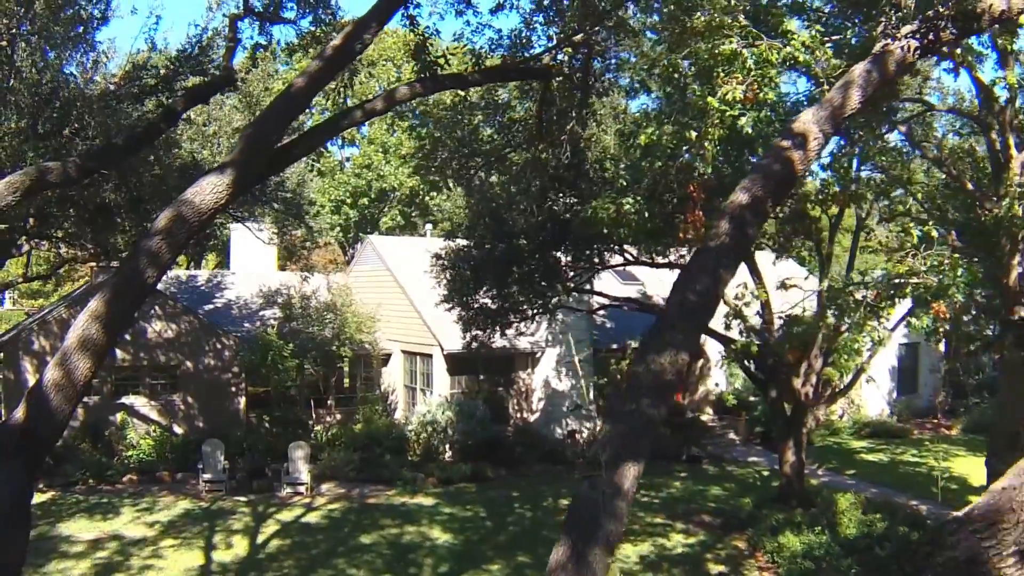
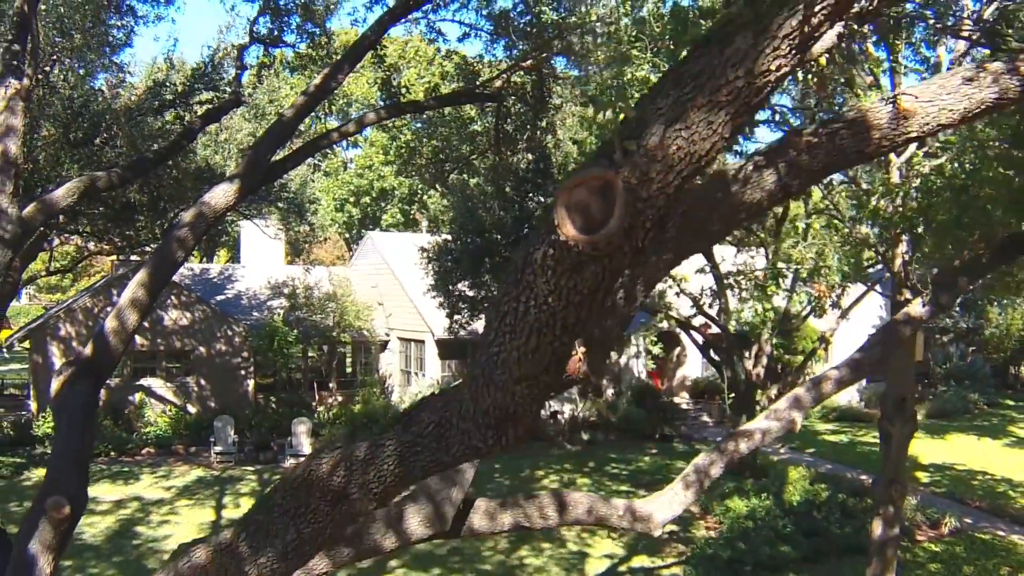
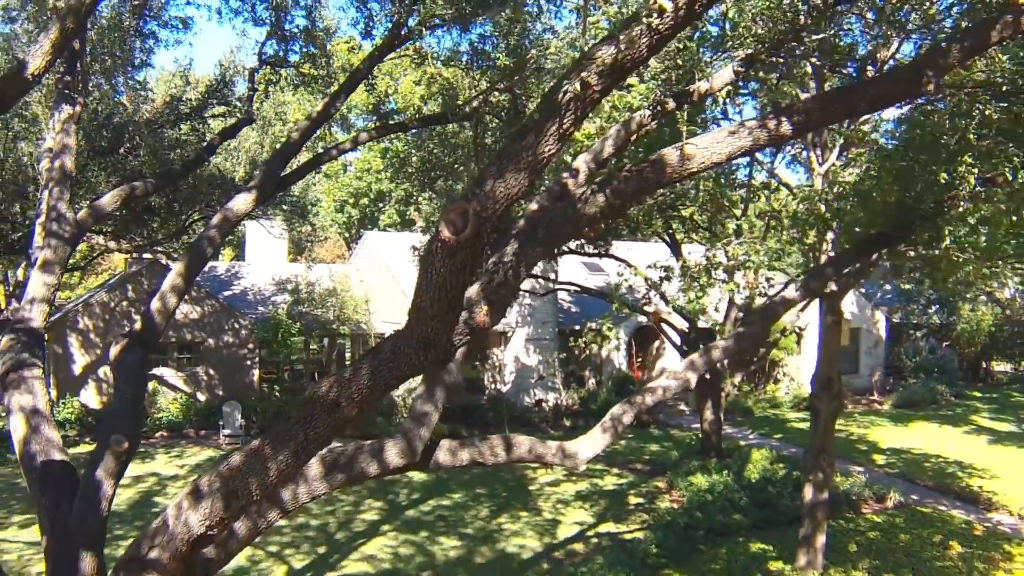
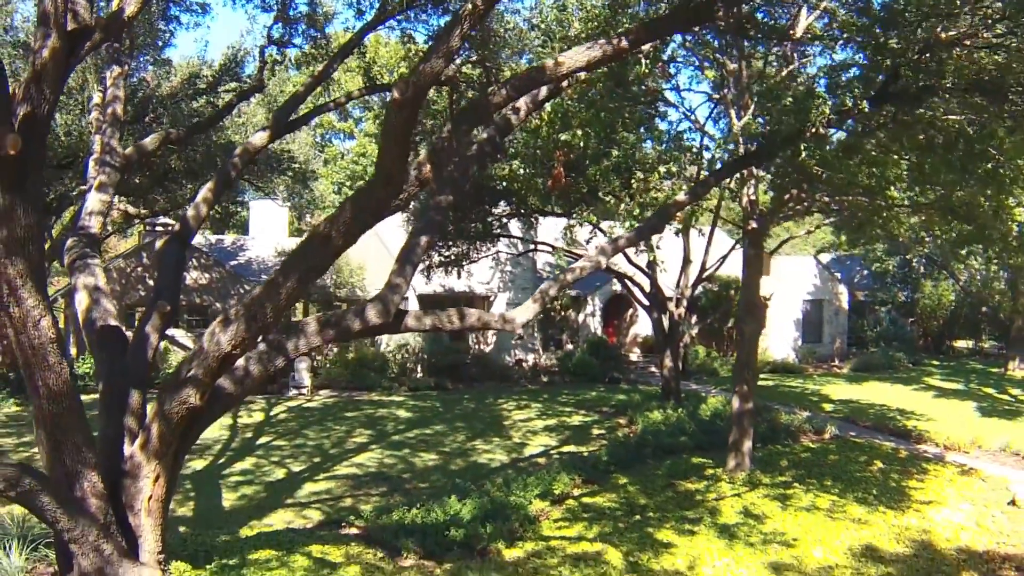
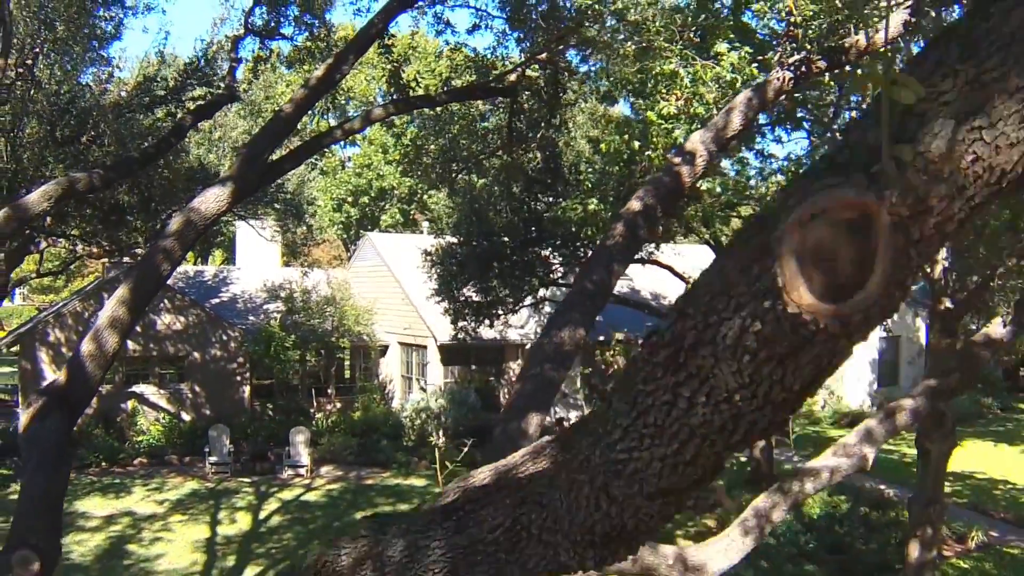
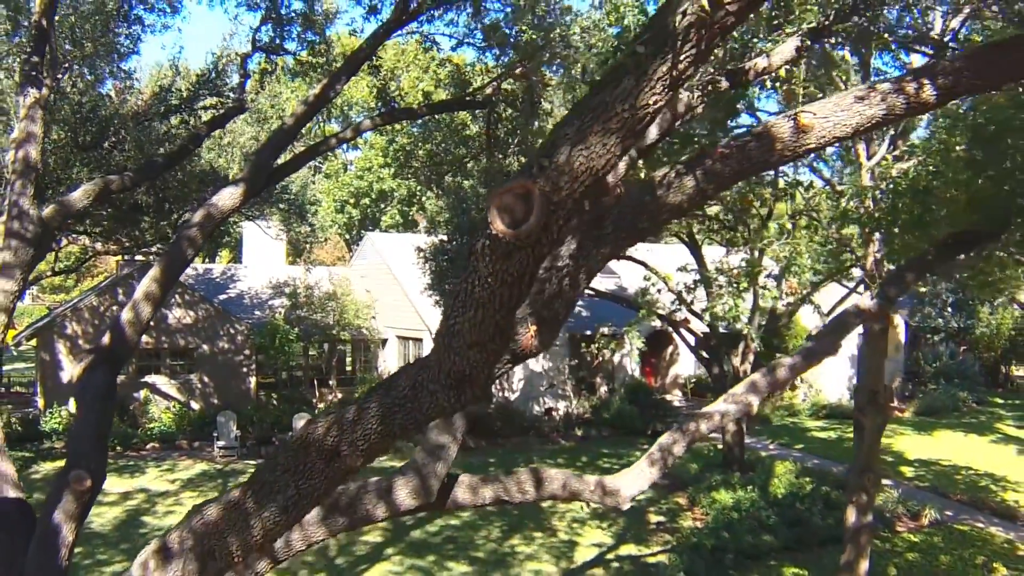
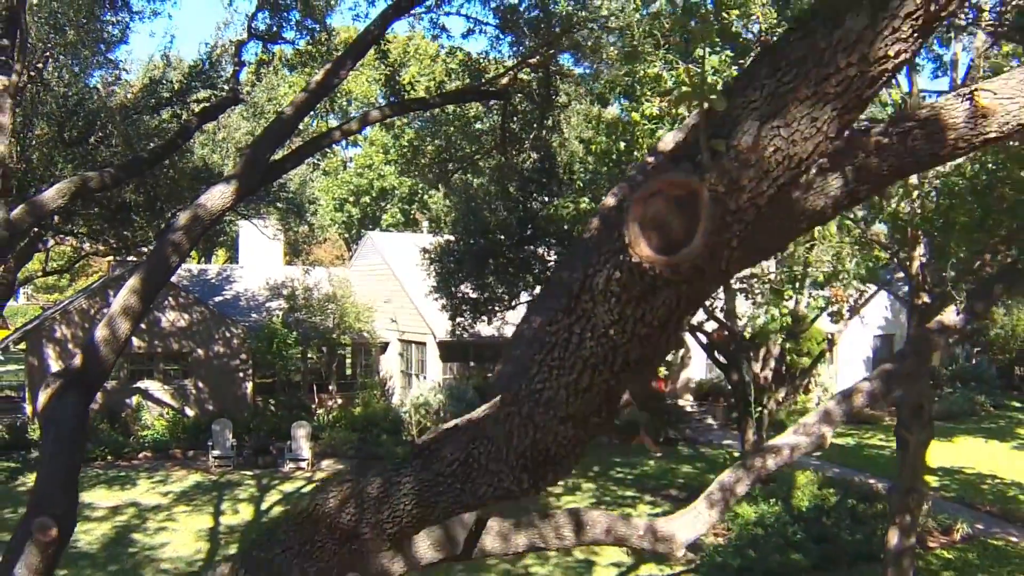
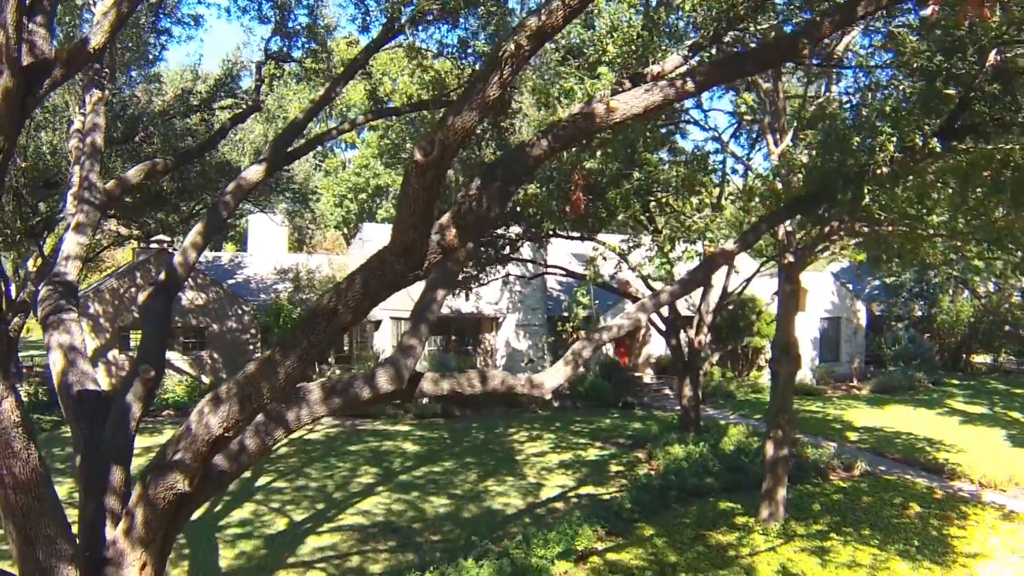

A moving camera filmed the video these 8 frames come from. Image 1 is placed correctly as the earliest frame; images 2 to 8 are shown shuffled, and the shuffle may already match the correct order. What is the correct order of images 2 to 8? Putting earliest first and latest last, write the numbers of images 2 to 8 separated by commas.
5, 7, 2, 6, 3, 8, 4
